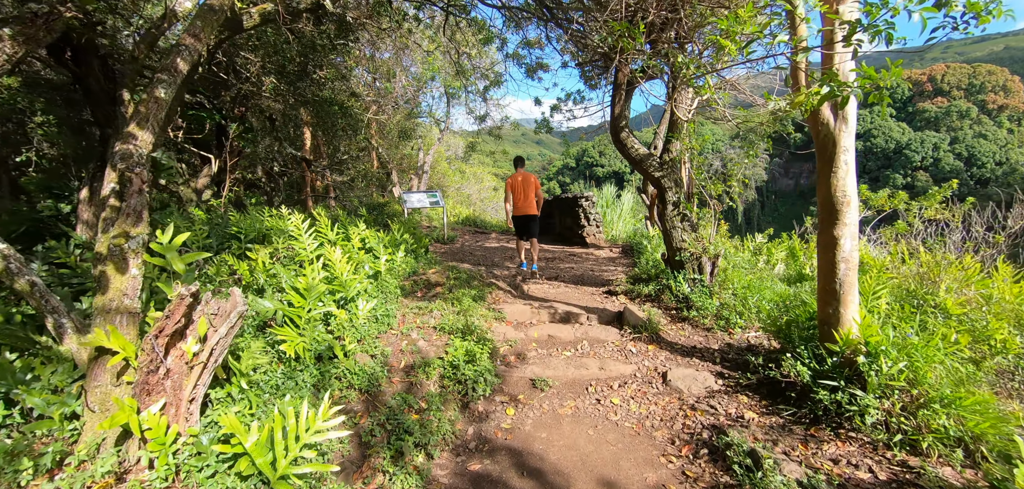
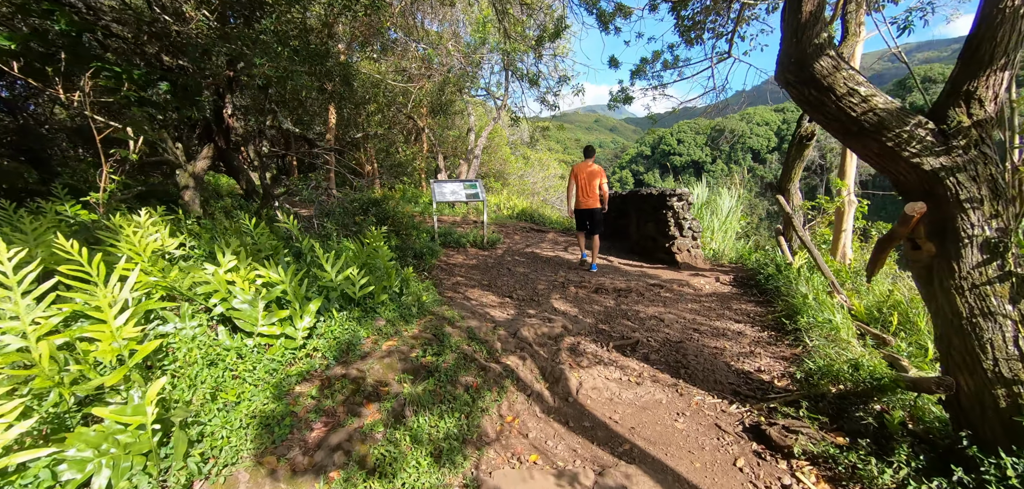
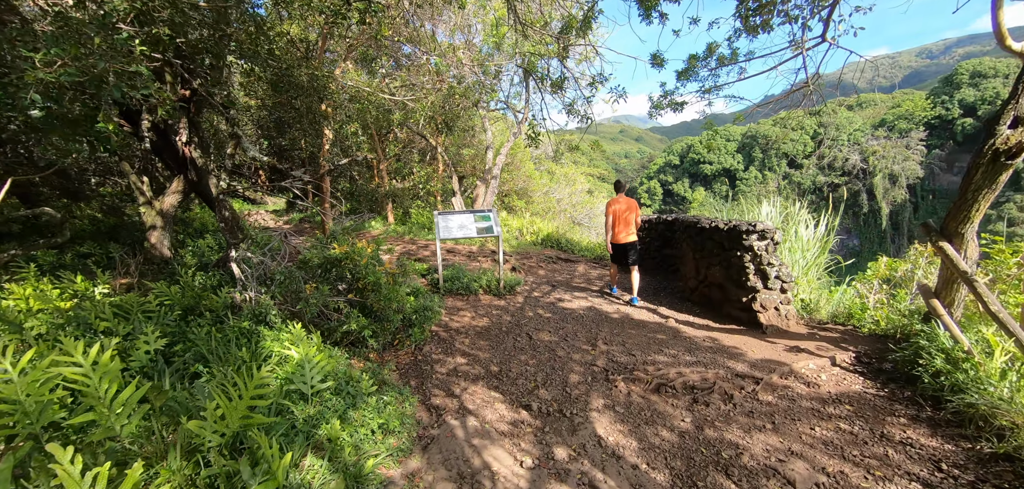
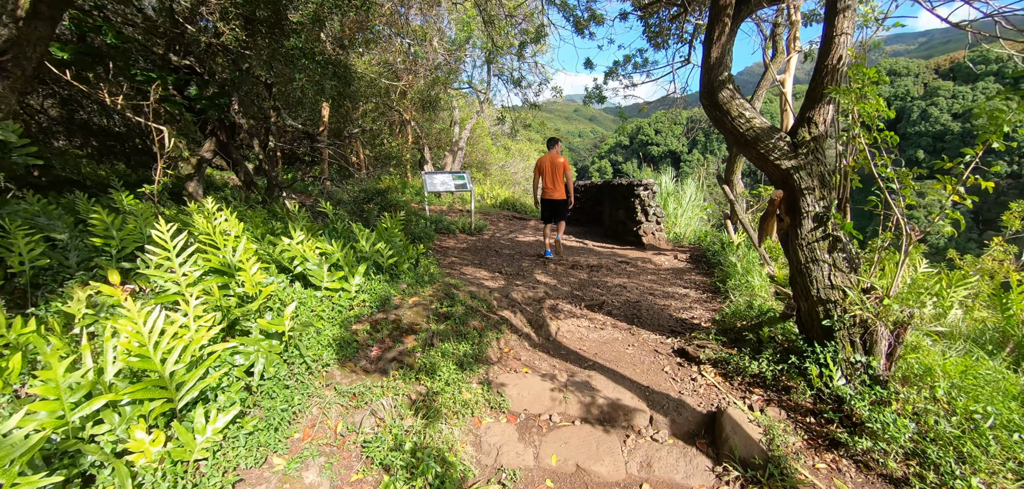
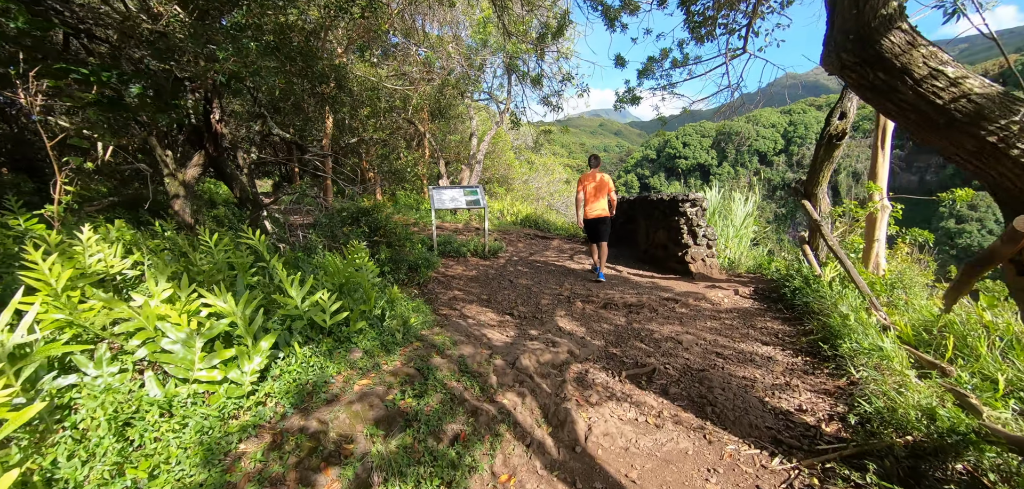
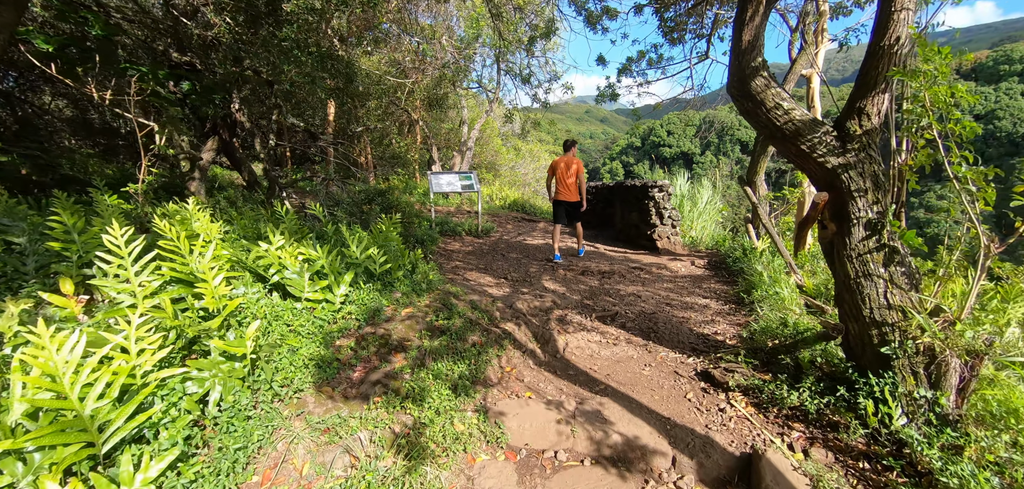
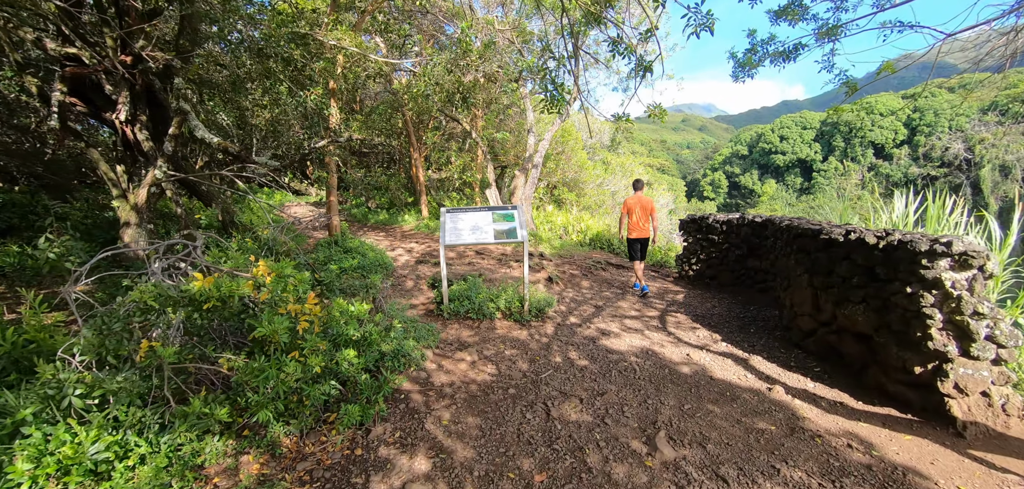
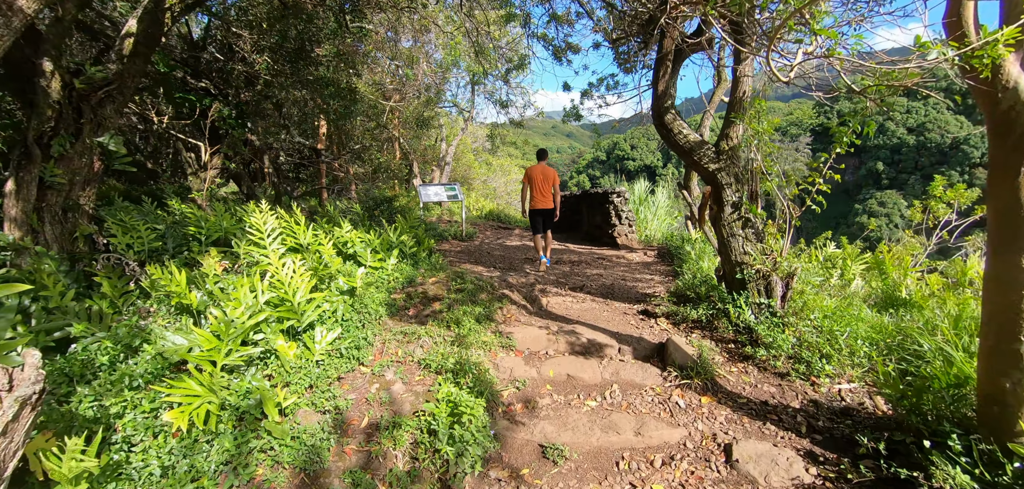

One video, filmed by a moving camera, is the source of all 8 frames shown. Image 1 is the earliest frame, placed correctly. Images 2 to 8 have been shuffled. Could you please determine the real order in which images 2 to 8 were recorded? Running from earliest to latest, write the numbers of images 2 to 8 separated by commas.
8, 4, 6, 2, 5, 3, 7
